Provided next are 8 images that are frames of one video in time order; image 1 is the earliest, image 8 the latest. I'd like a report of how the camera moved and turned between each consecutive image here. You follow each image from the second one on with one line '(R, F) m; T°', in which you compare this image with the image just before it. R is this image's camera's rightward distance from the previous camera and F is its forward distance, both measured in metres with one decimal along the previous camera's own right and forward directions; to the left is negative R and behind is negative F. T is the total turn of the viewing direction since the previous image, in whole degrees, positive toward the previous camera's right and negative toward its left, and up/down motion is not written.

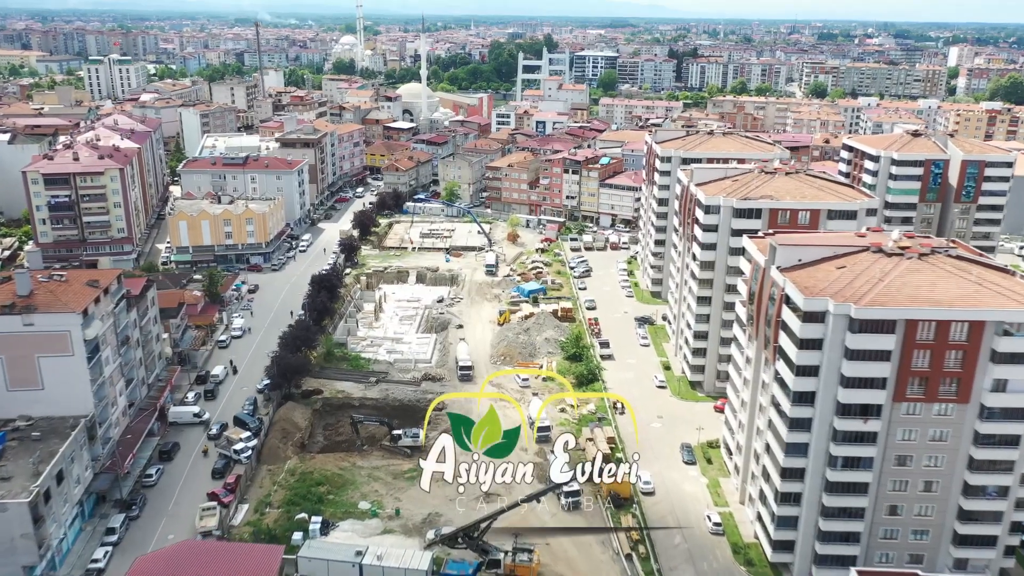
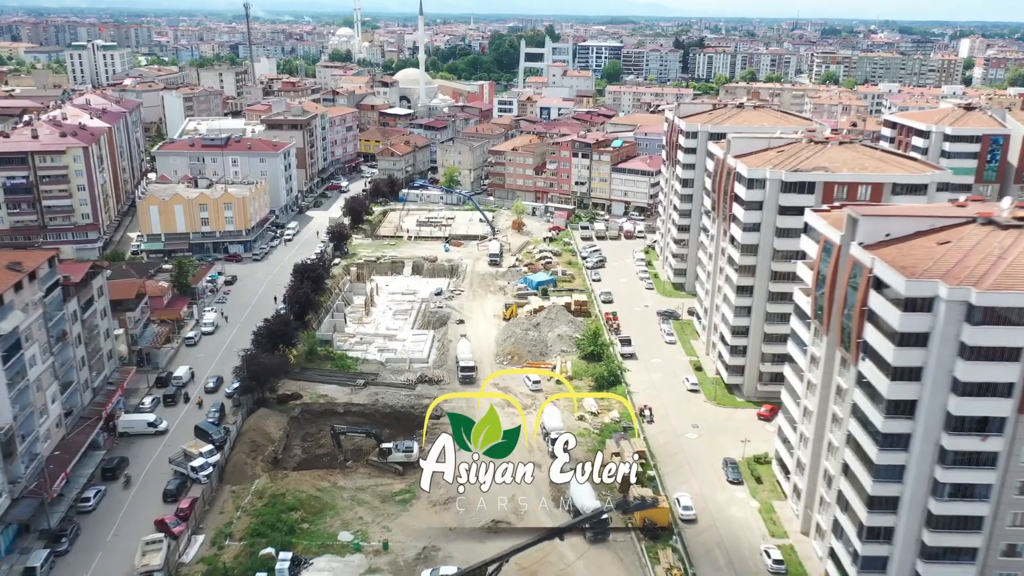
(-0.5, +6.6) m; 0°
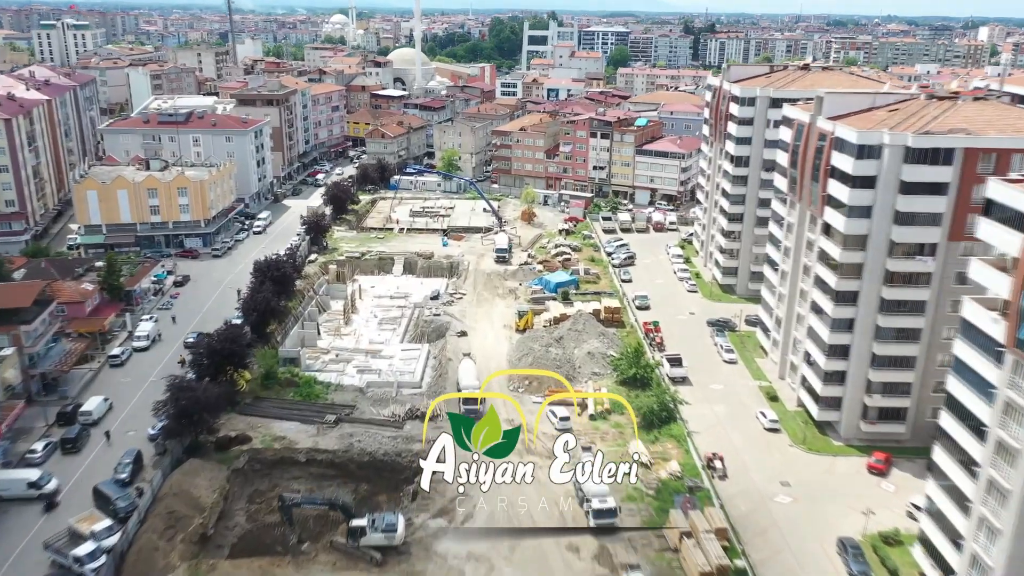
(-0.8, +10.5) m; 0°
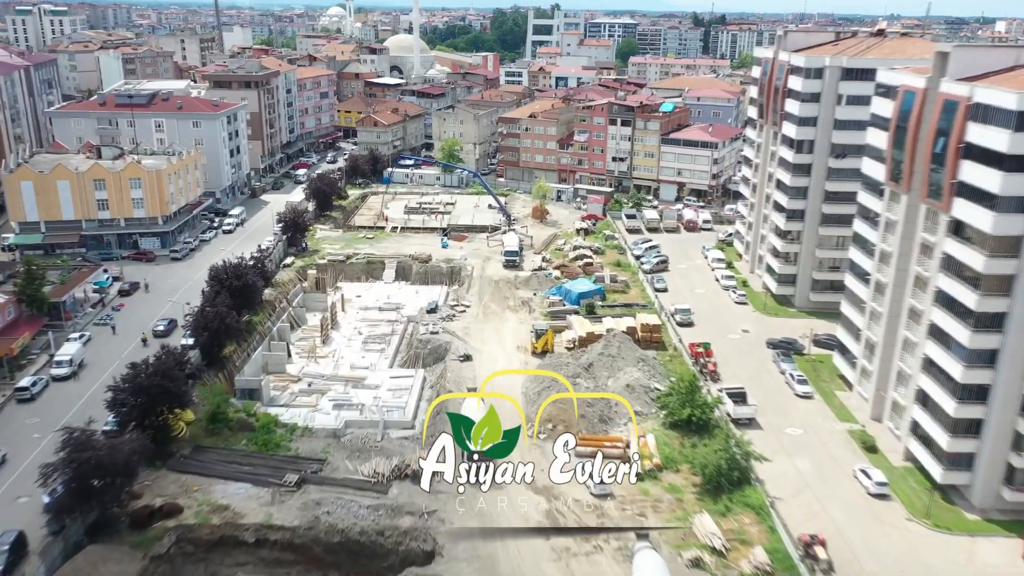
(-0.6, +8.0) m; 0°
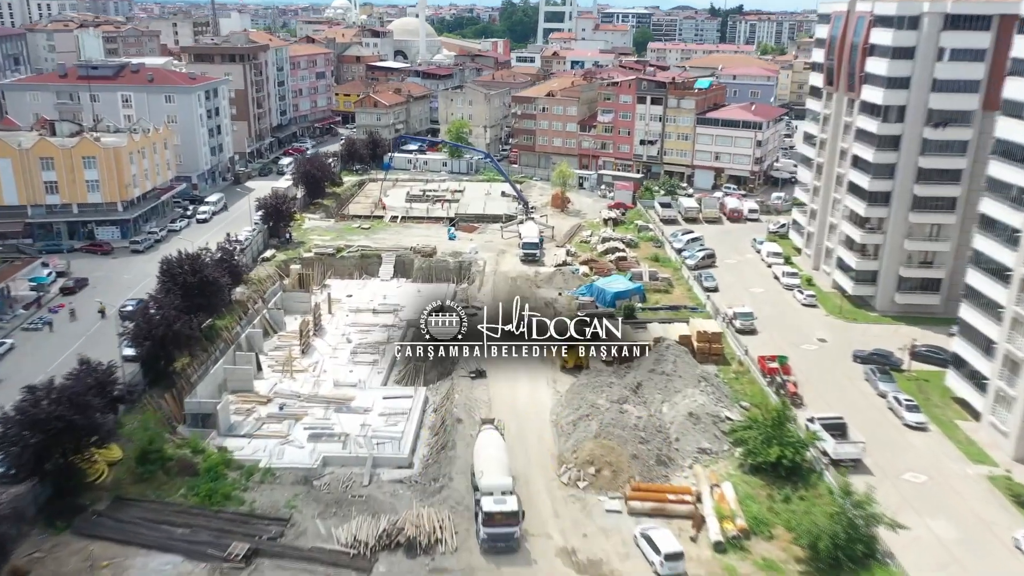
(-0.6, +6.8) m; 0°
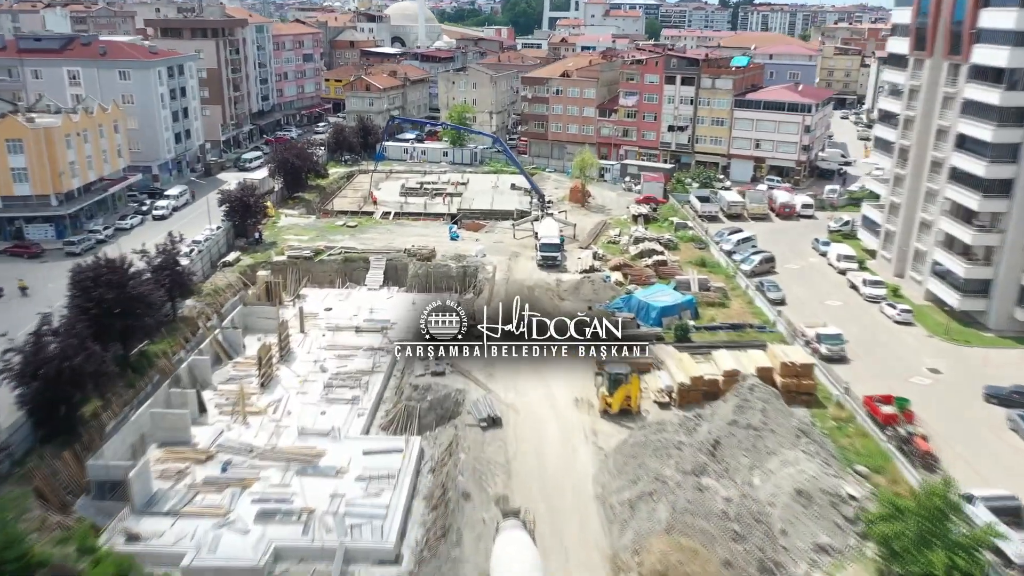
(-0.6, +6.7) m; 0°
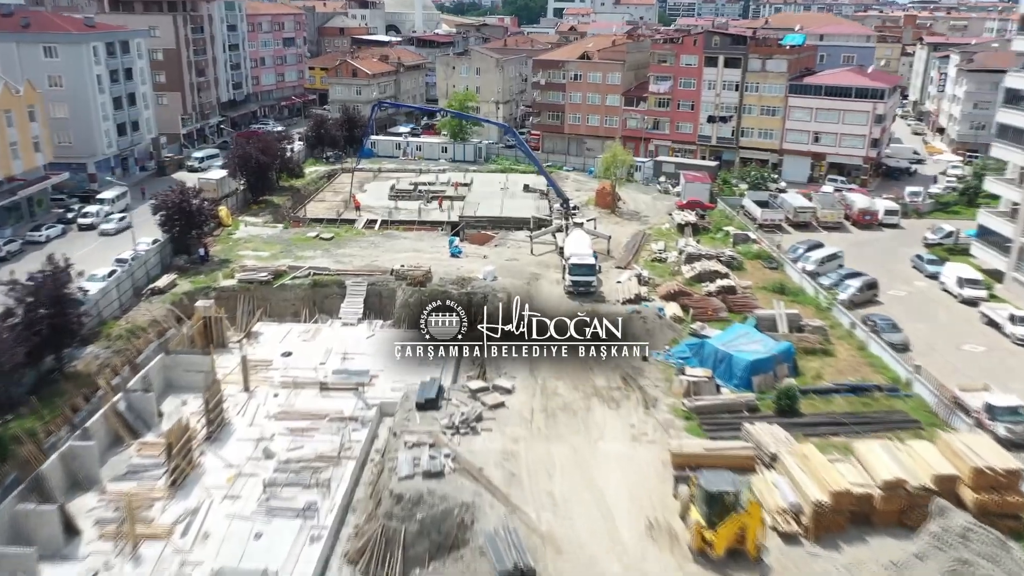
(-0.6, +7.5) m; 0°
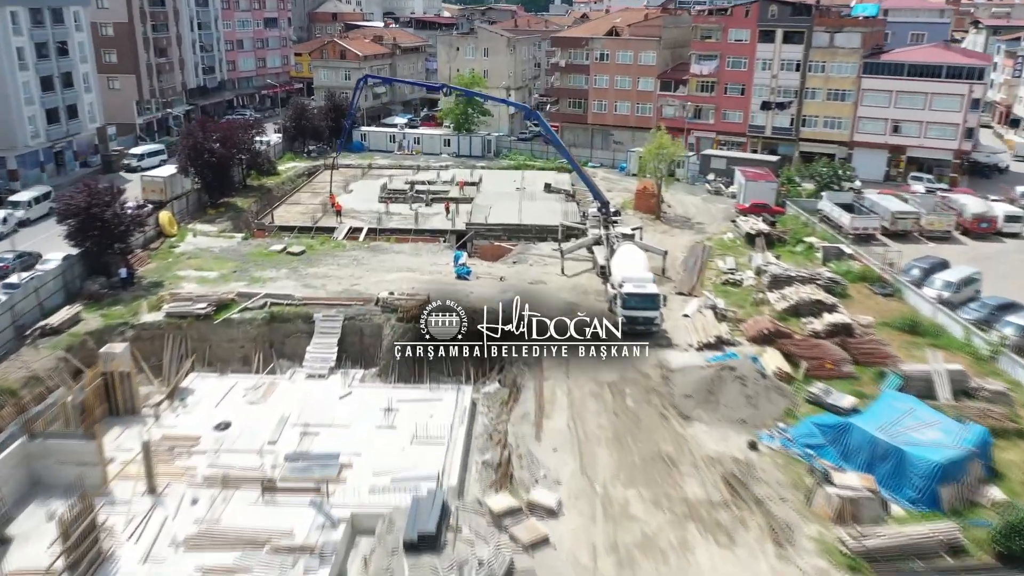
(-0.6, +6.6) m; 0°
